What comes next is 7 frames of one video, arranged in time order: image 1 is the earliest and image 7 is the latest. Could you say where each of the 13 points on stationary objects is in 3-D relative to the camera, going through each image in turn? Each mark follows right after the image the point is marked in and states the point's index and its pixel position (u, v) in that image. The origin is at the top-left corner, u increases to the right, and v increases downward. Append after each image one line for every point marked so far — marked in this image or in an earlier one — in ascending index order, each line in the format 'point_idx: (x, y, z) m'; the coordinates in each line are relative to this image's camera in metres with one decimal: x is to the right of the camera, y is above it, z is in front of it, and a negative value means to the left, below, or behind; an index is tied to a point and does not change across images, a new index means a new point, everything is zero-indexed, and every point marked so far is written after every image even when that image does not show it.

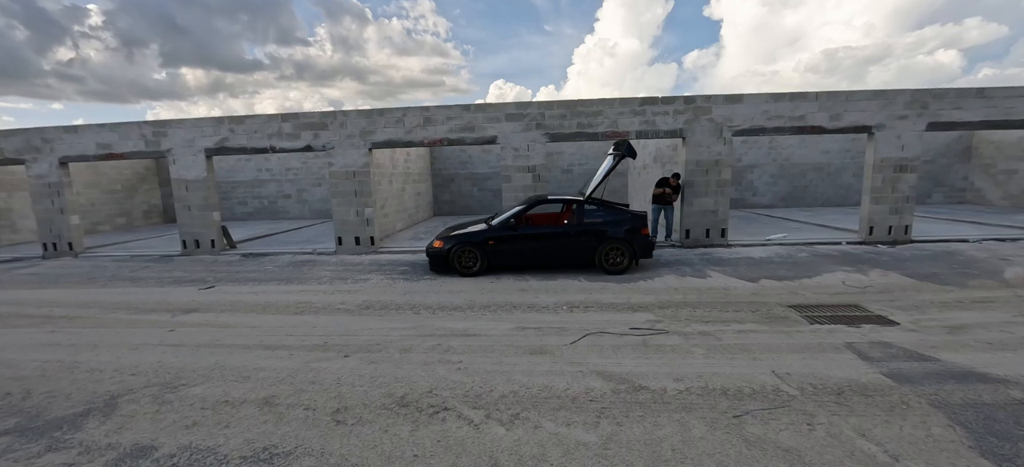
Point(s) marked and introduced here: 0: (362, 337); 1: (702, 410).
0: (-1.6, -1.2, +4.2) m
1: (+1.4, -1.3, +2.8) m
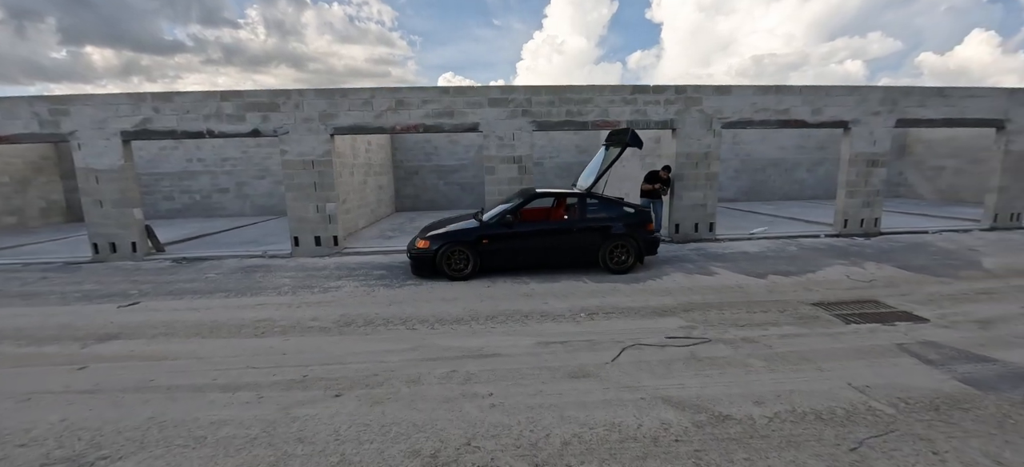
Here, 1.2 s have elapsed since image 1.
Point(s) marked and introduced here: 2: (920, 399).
0: (-1.4, -1.2, +3.3) m
1: (+1.8, -1.3, +2.3) m
2: (+3.0, -1.2, +2.8) m
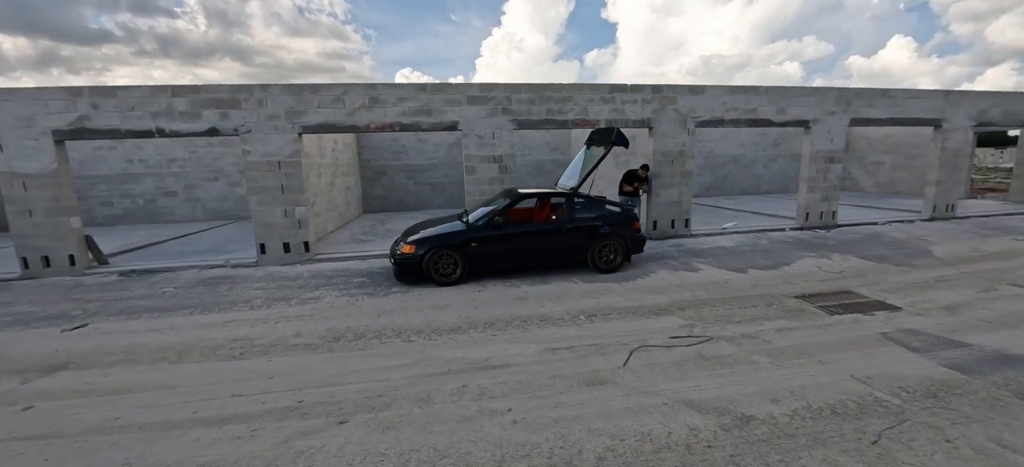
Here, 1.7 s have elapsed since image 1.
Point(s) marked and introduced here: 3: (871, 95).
0: (-1.3, -1.2, +3.1) m
1: (+2.0, -1.3, +2.4) m
2: (+3.1, -1.2, +2.9) m
3: (+8.3, +3.2, +8.9) m
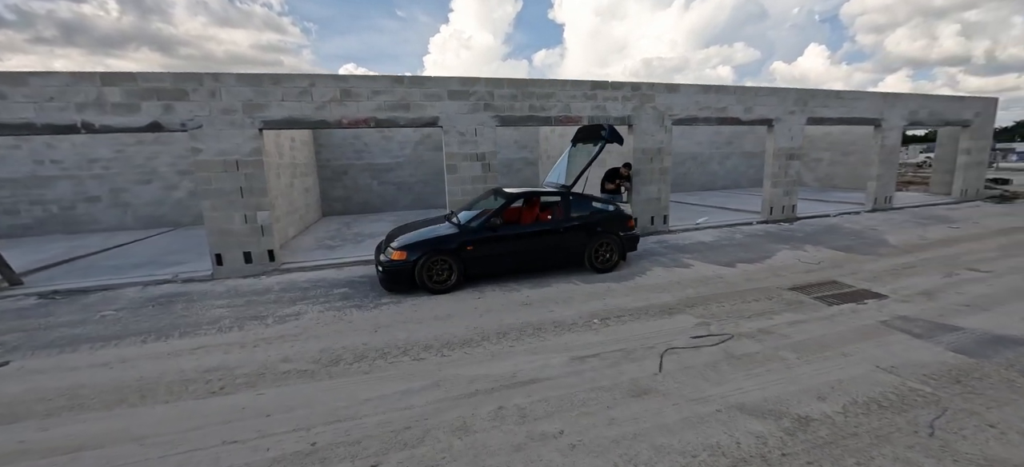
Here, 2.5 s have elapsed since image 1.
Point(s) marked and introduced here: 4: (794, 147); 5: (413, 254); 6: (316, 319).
0: (-1.0, -1.3, +2.7) m
1: (+2.4, -1.3, +2.4) m
2: (+3.4, -1.1, +3.0) m
3: (+7.7, +3.4, +9.5) m
4: (+7.0, +2.1, +9.5) m
5: (-1.3, -0.3, +5.1) m
6: (-2.3, -1.0, +4.5) m
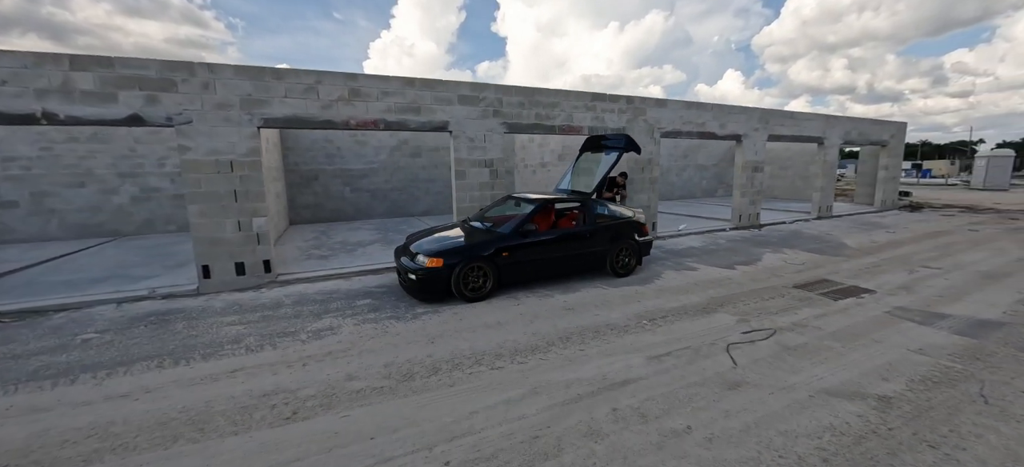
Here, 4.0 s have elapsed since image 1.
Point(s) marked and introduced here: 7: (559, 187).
0: (-0.1, -1.3, +2.6) m
1: (+3.3, -1.2, +2.8) m
2: (+4.2, -1.1, +3.6) m
3: (+7.5, +3.3, +10.7) m
4: (+6.7, +2.0, +10.5) m
5: (-0.8, -0.4, +5.0) m
6: (-1.7, -1.1, +4.2) m
7: (+0.8, +1.0, +7.8) m
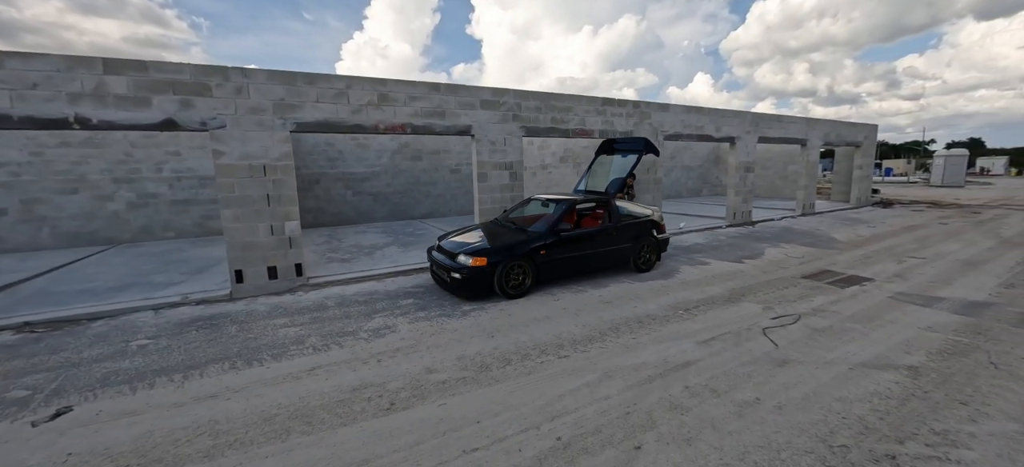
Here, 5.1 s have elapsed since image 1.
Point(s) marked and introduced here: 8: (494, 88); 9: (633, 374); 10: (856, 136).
0: (+0.6, -1.3, +2.8) m
1: (+3.9, -1.2, +3.2) m
2: (+4.8, -1.0, +4.1) m
3: (+7.6, +3.4, +11.4) m
4: (+6.9, +2.1, +11.2) m
5: (-0.3, -0.4, +5.2) m
6: (-1.1, -1.1, +4.4) m
7: (+1.2, +1.0, +8.1) m
8: (-0.4, +2.7, +7.3) m
9: (+1.0, -1.2, +3.3) m
10: (+12.3, +3.5, +13.7) m
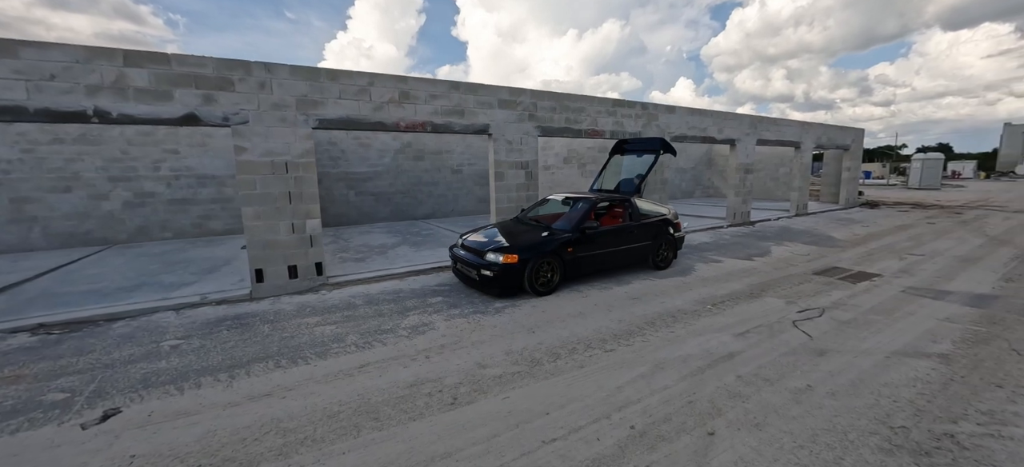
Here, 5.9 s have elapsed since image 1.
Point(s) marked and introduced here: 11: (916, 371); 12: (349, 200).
0: (+1.1, -1.3, +2.9) m
1: (+4.4, -1.1, +3.4) m
2: (+5.2, -1.0, +4.3) m
3: (+7.8, +3.4, +11.8) m
4: (+7.1, +2.1, +11.5) m
5: (+0.1, -0.3, +5.2) m
6: (-0.7, -1.1, +4.4) m
7: (+1.4, +1.0, +8.2) m
8: (0.0, +2.8, +7.3) m
9: (+1.5, -1.2, +3.4) m
10: (+12.3, +3.5, +14.2) m
11: (+3.4, -1.2, +3.2) m
12: (-5.3, +1.1, +12.5) m
